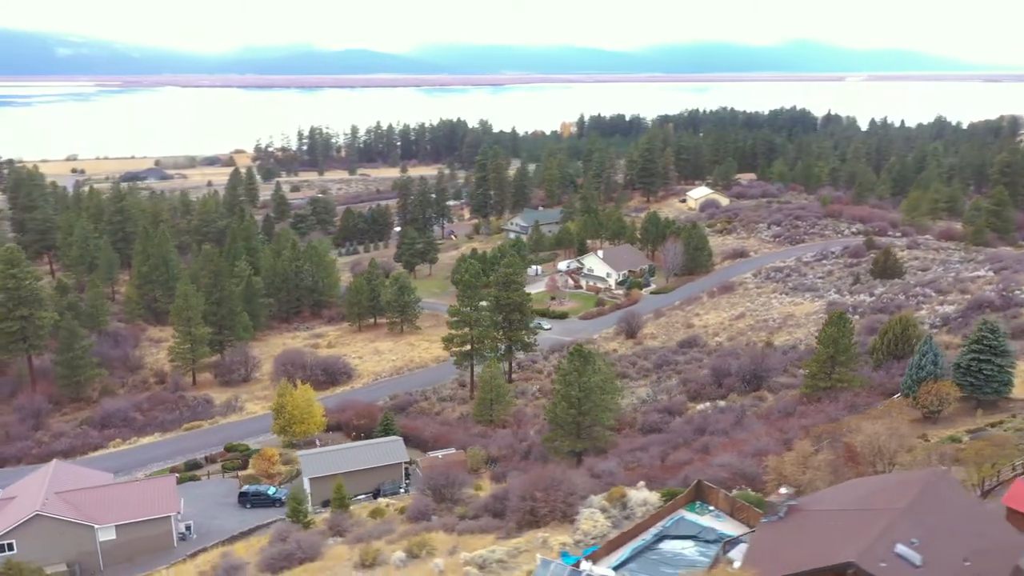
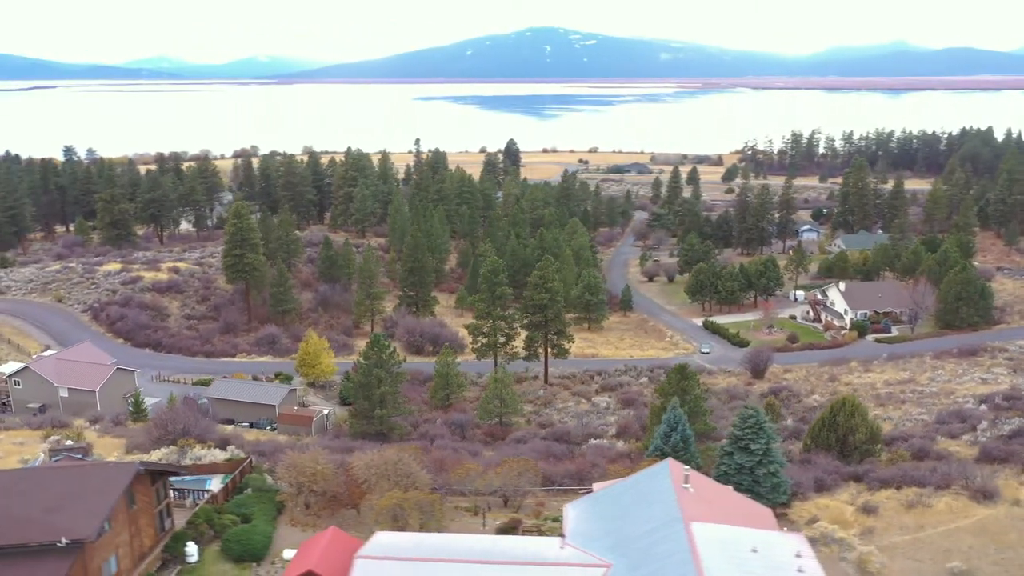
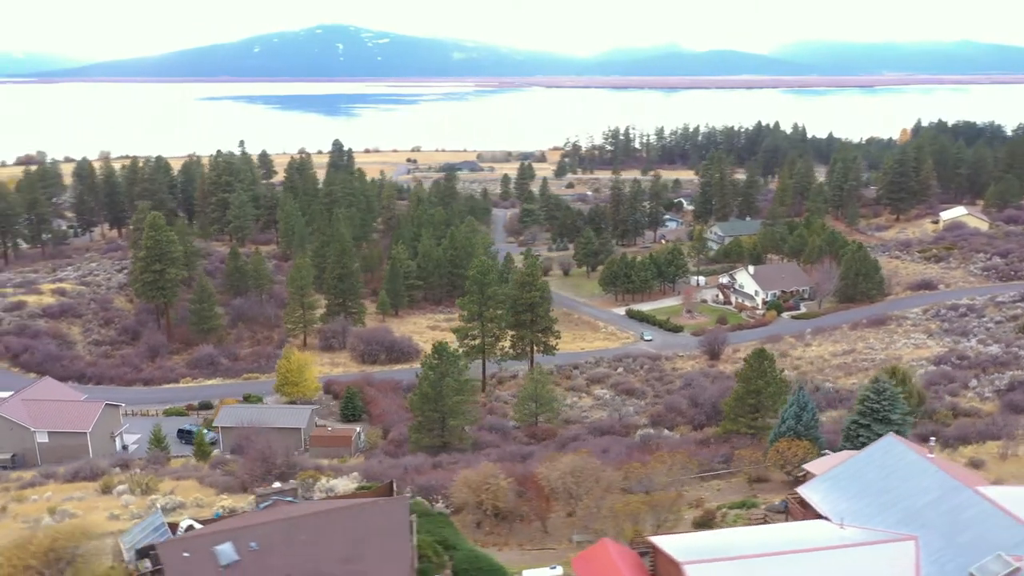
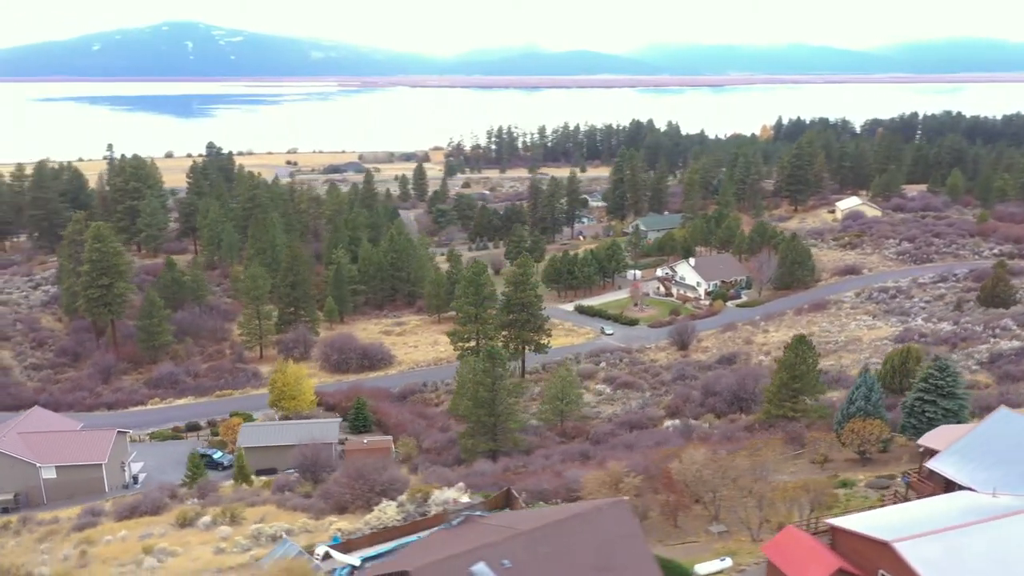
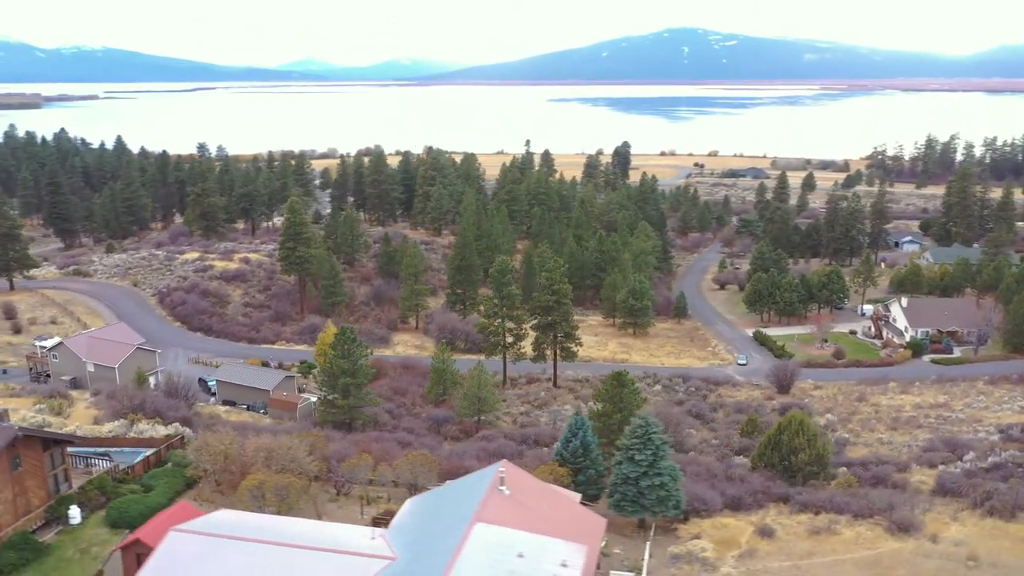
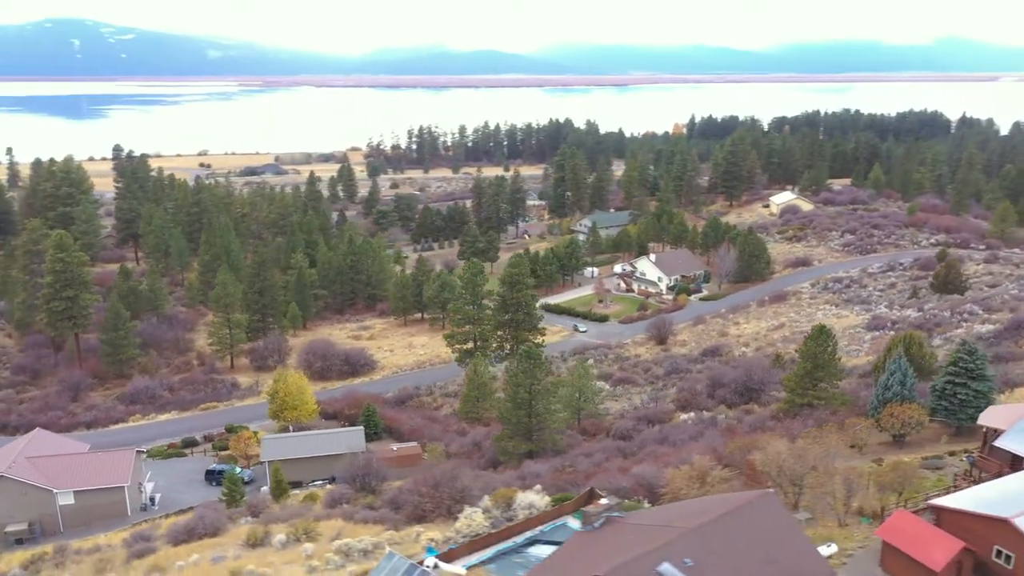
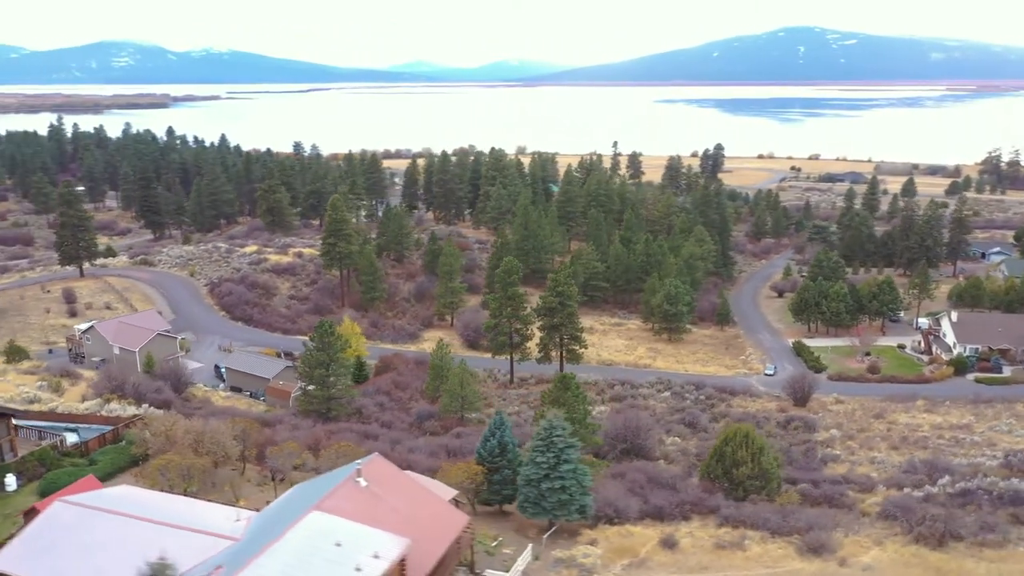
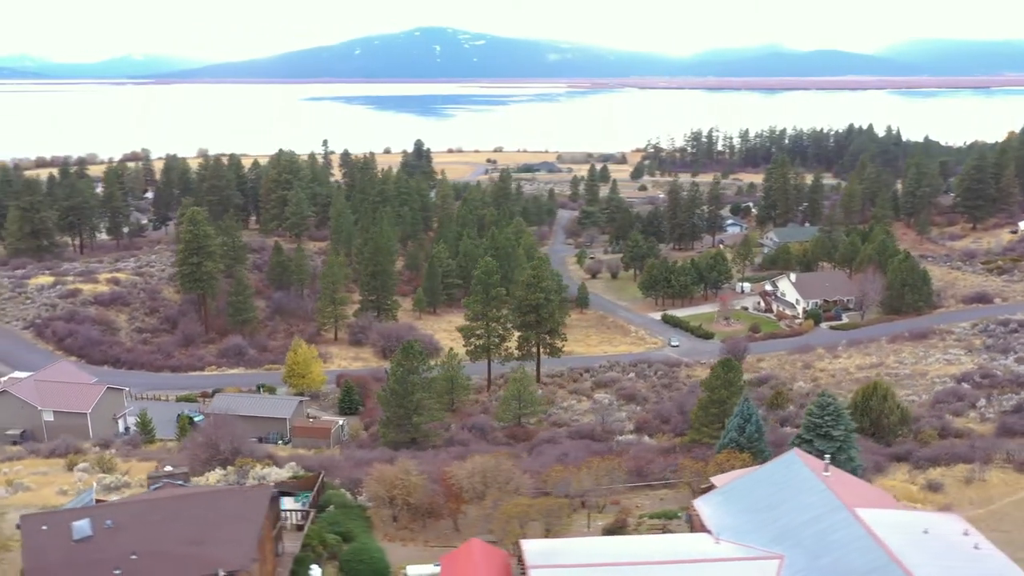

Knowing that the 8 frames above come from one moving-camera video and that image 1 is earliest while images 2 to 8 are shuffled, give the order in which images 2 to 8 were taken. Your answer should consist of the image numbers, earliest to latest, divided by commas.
6, 4, 3, 8, 2, 5, 7
